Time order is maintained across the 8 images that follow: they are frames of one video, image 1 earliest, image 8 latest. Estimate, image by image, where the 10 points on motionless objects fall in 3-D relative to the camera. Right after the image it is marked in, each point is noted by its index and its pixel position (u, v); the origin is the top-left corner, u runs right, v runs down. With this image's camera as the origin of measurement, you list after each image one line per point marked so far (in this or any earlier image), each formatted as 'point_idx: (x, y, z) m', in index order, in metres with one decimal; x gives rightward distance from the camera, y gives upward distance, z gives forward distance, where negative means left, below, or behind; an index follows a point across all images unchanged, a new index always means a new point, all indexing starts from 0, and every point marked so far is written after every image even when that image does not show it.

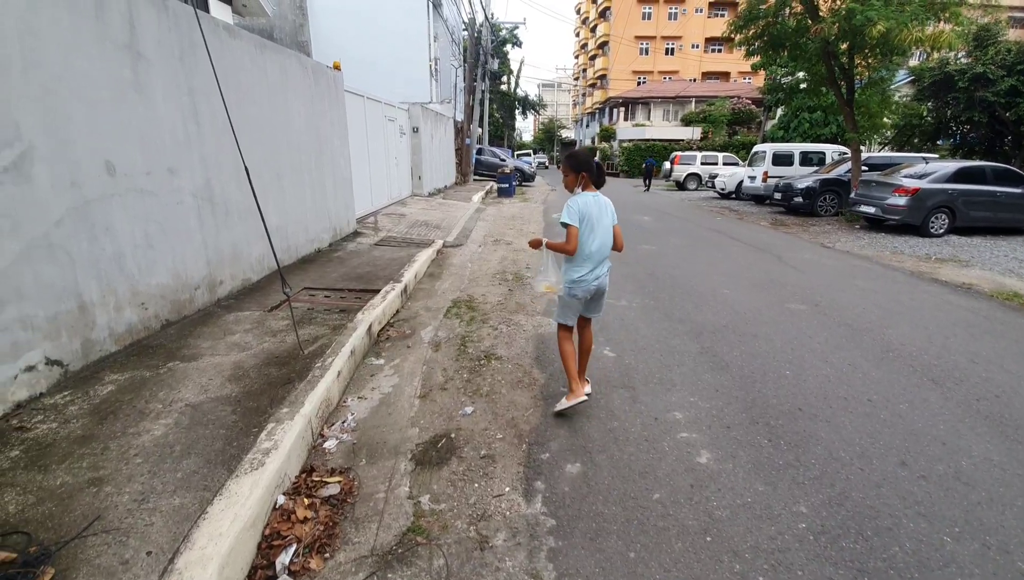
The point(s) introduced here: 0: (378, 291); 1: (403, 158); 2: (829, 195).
0: (-1.5, 0.0, +5.6) m
1: (-3.0, +3.7, +13.7) m
2: (+8.4, +2.5, +13.2) m
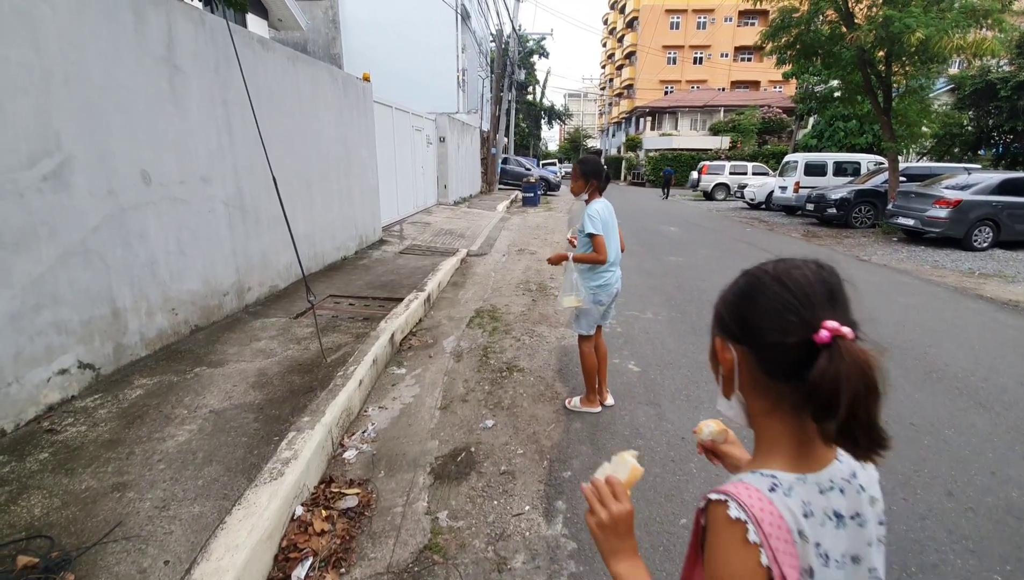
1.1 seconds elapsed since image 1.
0: (-1.2, -0.1, +5.6) m
1: (-2.3, +3.4, +13.9) m
2: (+9.1, +2.1, +12.8) m
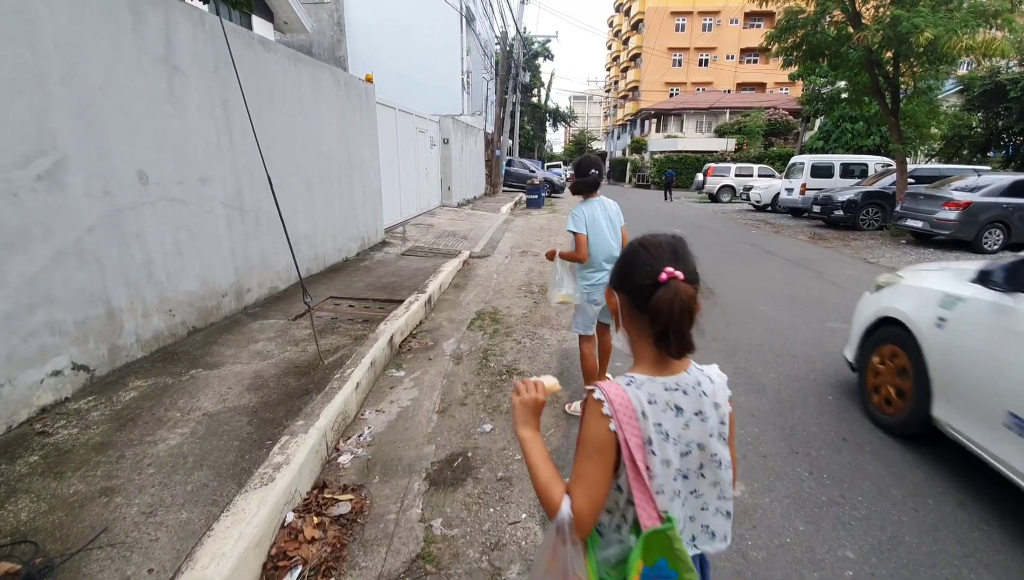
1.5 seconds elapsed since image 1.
0: (-1.2, -0.1, +5.5) m
1: (-2.2, +3.4, +13.8) m
2: (+9.2, +2.1, +12.6) m
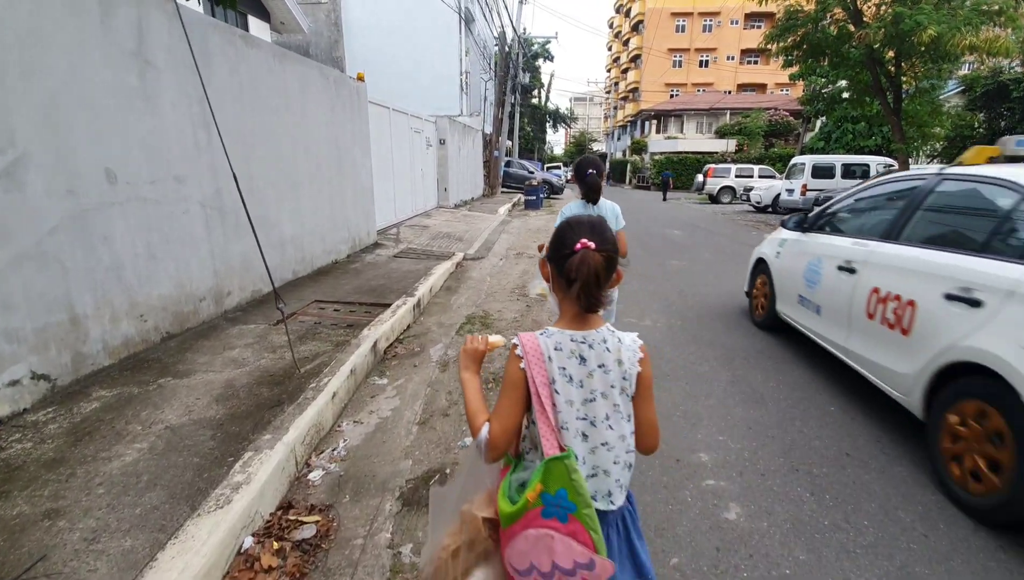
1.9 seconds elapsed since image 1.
0: (-1.3, -0.2, +5.4) m
1: (-2.3, +3.3, +13.7) m
2: (+9.1, +2.0, +12.4) m
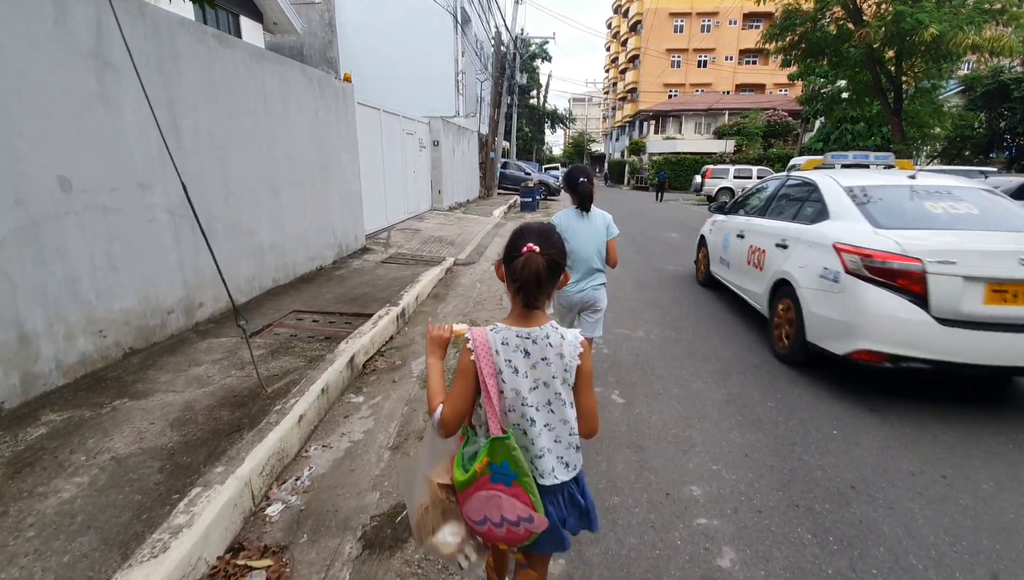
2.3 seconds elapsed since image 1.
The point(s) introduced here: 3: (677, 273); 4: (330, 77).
0: (-1.5, -0.3, +5.1) m
1: (-2.4, +3.2, +13.5) m
2: (+8.9, +1.9, +12.2) m
3: (+2.5, +0.2, +7.4) m
4: (-2.6, +3.0, +7.1) m
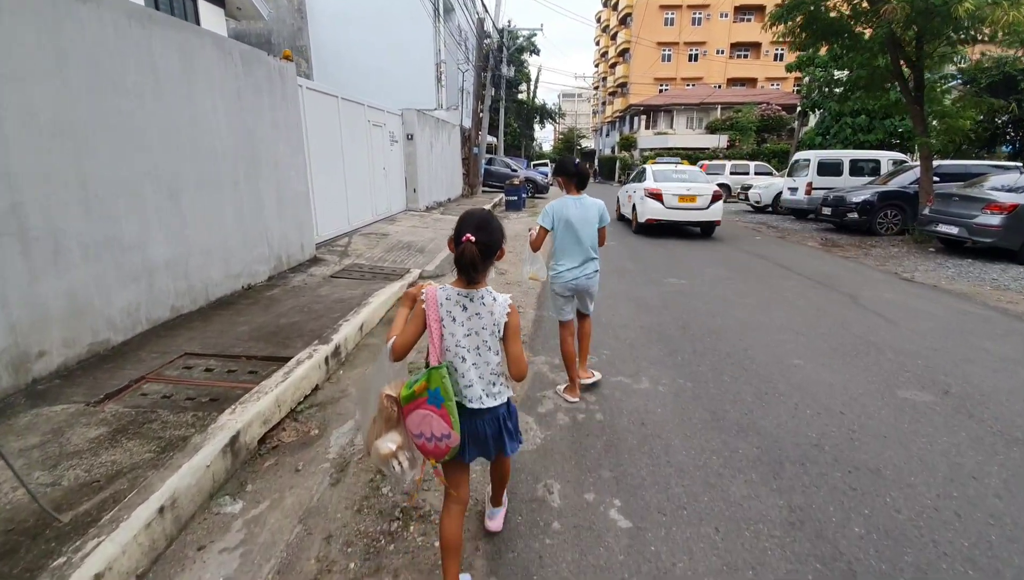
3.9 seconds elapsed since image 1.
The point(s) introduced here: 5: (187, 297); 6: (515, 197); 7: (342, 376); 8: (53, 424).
0: (-1.7, -0.5, +3.9) m
1: (-2.9, +3.0, +12.2) m
2: (+8.5, +1.8, +11.1) m
3: (+2.2, 0.0, +6.3) m
4: (-3.0, +2.8, +5.8) m
5: (-3.1, -0.1, +4.7) m
6: (+0.1, +3.1, +16.5) m
7: (-1.4, -0.7, +4.0) m
8: (-2.7, -0.8, +2.9) m
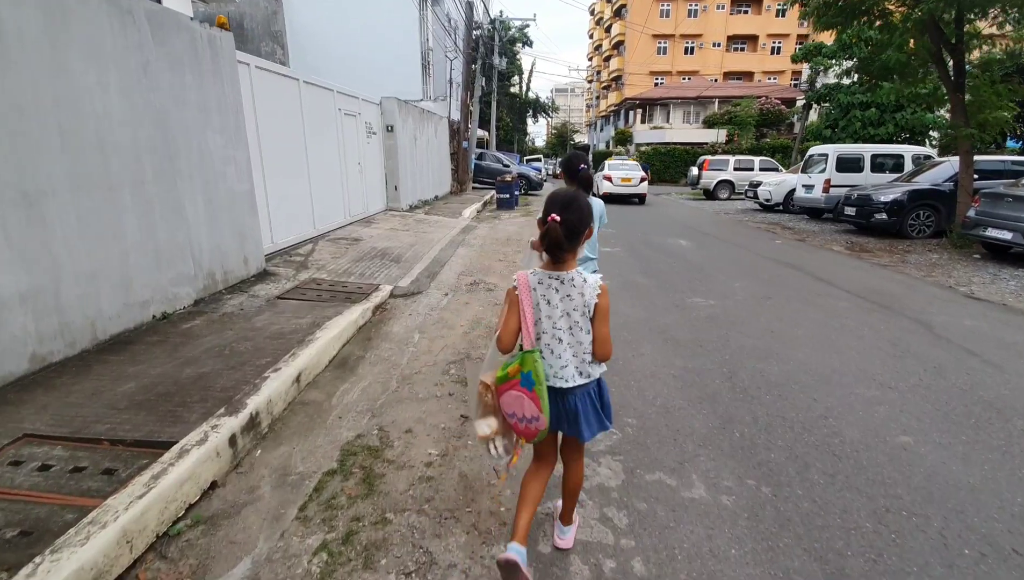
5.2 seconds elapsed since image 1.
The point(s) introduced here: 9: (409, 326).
0: (-1.8, -0.8, +2.7) m
1: (-3.1, +2.8, +10.9) m
2: (+8.3, +1.6, +10.0) m
3: (+2.1, -0.2, +5.1) m
4: (-3.1, +2.5, +4.5) m
5: (-3.2, -0.3, +3.5) m
6: (-0.2, +2.9, +15.2) m
7: (-1.5, -1.0, +2.8) m
8: (-2.7, -1.1, +1.6) m
9: (-1.0, -0.4, +4.9) m
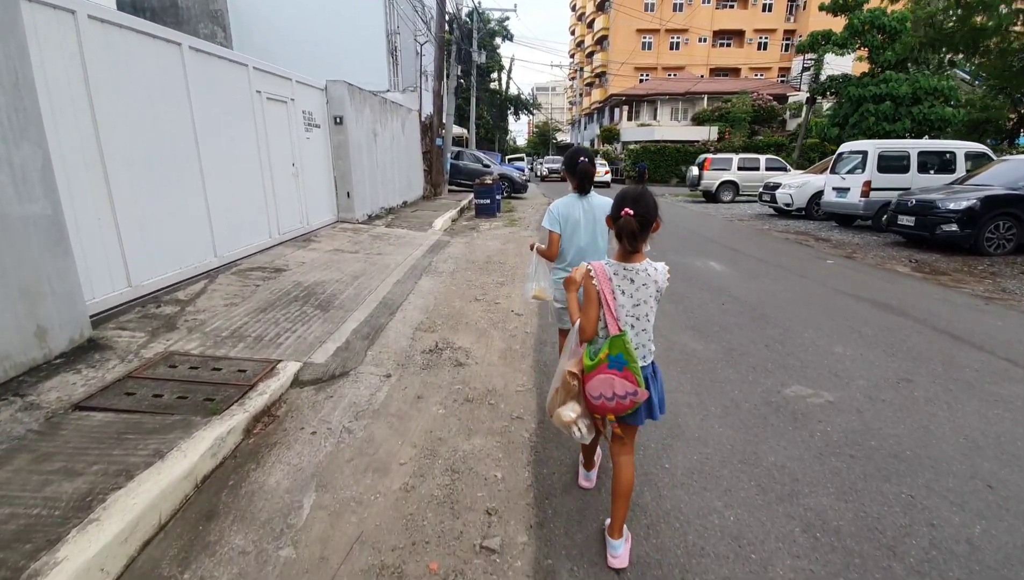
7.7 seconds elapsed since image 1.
0: (-1.8, -1.4, +0.4) m
1: (-3.4, +2.2, +8.6) m
2: (+8.0, +1.1, +8.1) m
3: (+1.9, -0.8, +3.0) m
4: (-3.2, +1.9, +2.2) m
5: (-3.2, -1.0, +1.2) m
6: (-0.7, +2.3, +13.0) m
7: (-1.5, -1.6, +0.6) m
8: (-2.7, -1.7, -0.6) m
9: (-1.1, -1.0, +2.6) m
